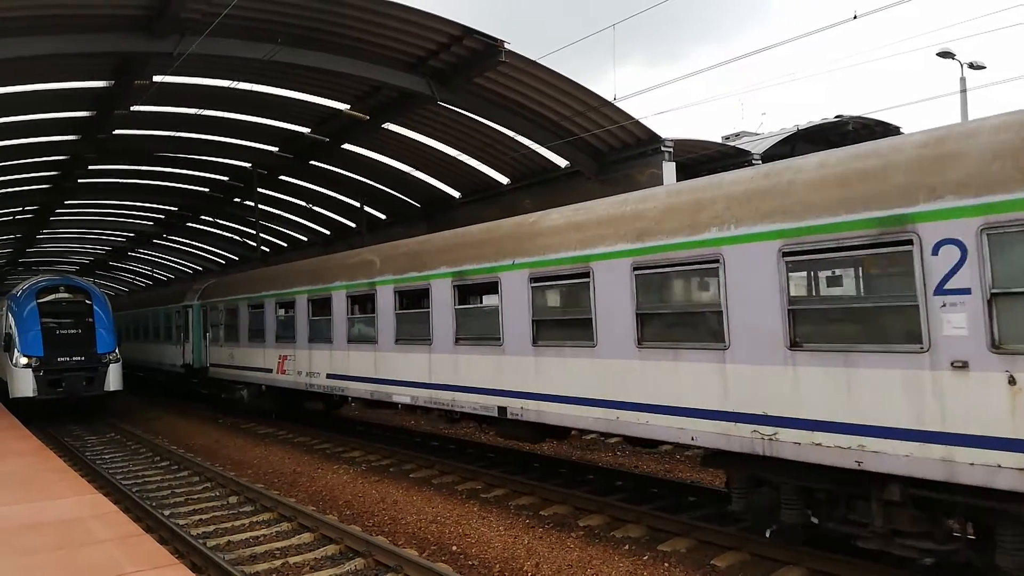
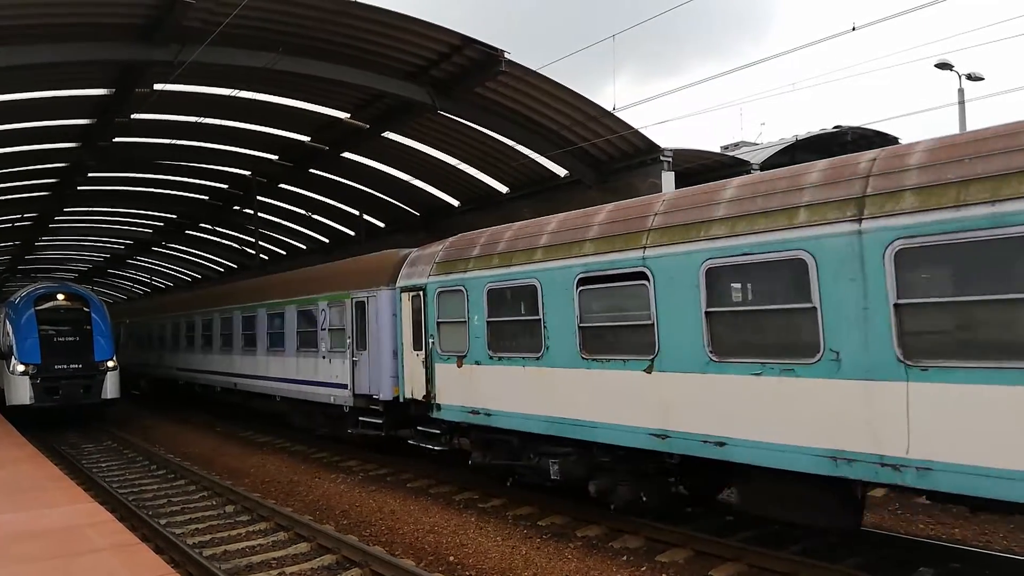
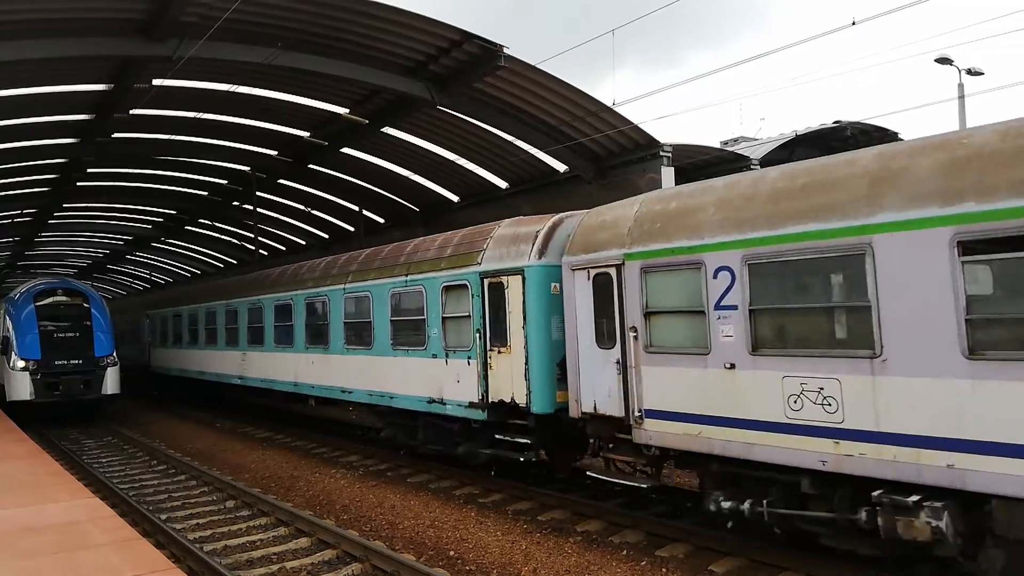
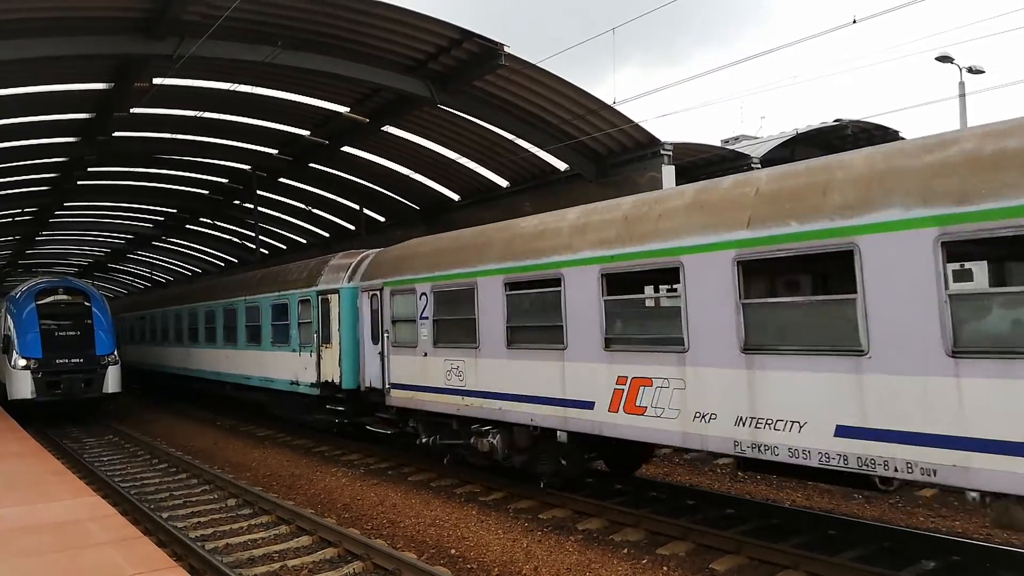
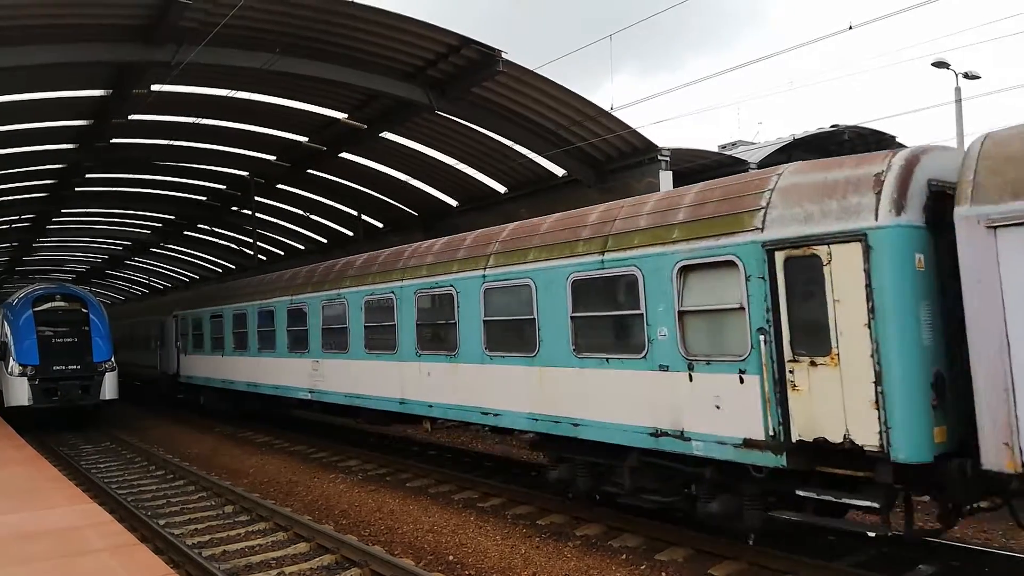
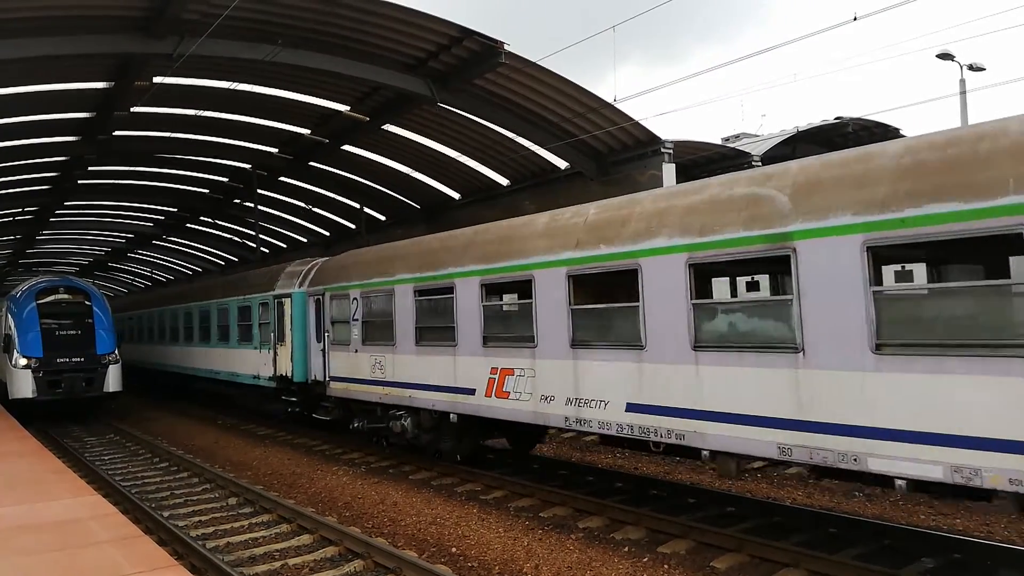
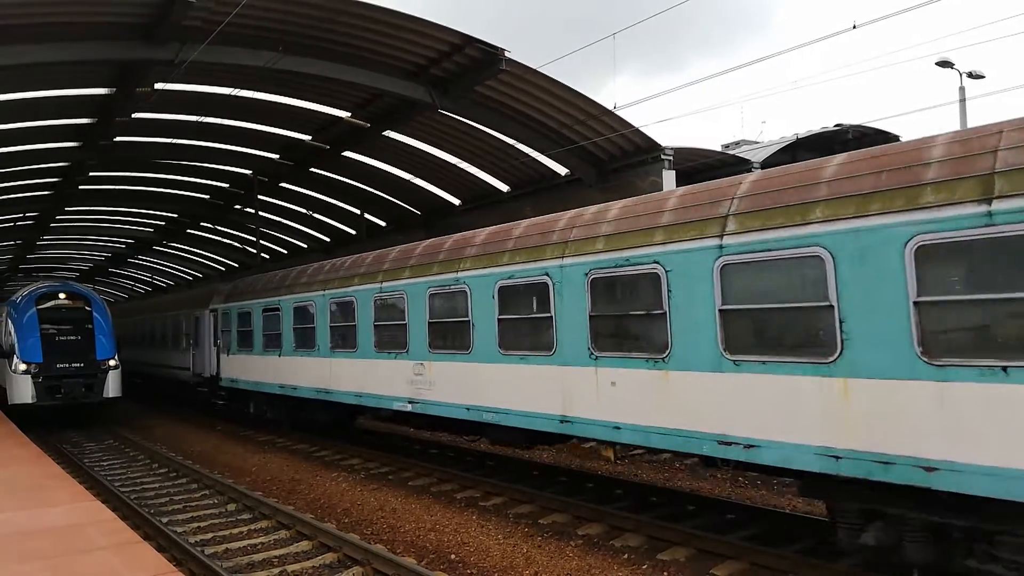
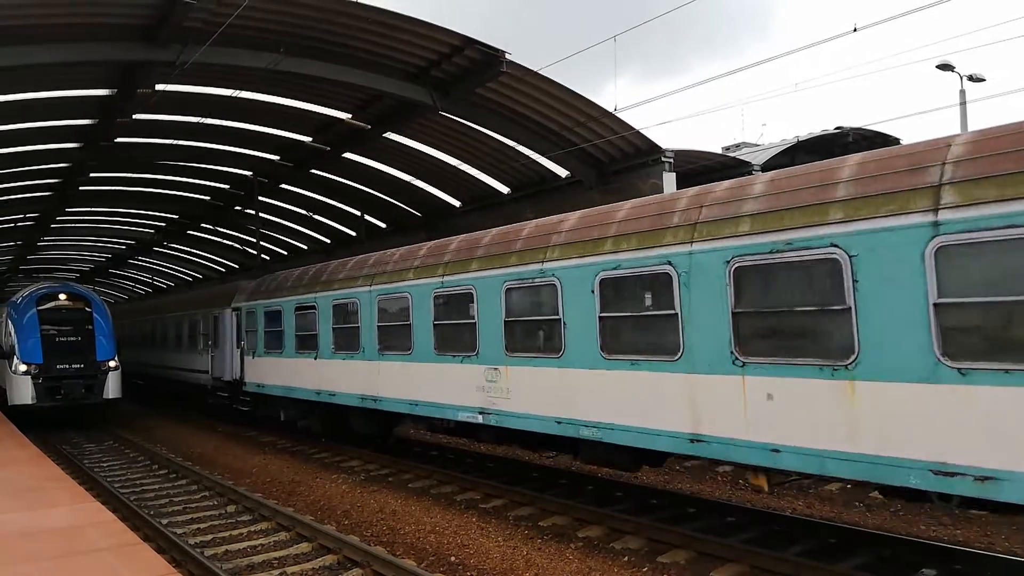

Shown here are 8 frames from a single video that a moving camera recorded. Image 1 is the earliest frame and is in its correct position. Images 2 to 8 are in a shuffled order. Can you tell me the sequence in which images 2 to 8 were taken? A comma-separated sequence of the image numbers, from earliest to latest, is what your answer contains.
6, 4, 3, 5, 7, 8, 2
